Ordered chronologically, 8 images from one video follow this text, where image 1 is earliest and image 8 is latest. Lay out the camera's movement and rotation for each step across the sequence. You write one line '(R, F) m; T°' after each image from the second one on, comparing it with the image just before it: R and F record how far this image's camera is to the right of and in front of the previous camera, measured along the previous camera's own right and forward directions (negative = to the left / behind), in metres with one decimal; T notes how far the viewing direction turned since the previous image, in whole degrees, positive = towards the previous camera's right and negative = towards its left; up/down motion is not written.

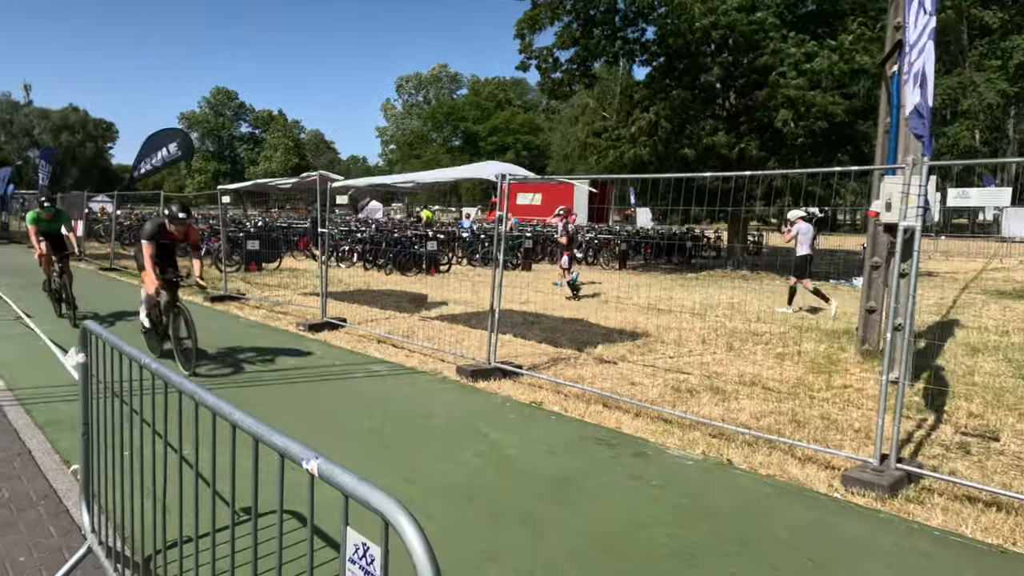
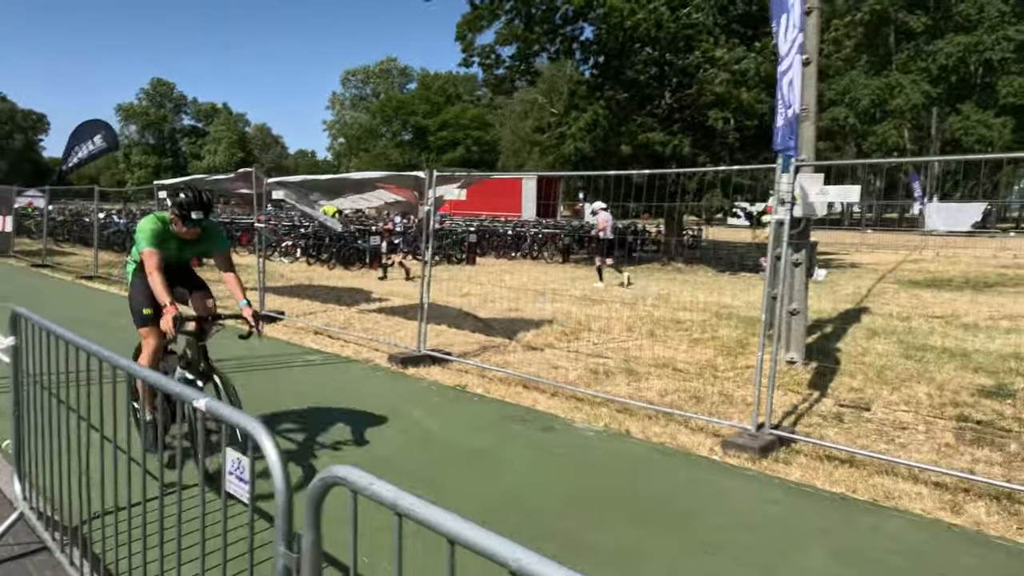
(+0.2, -0.4) m; +4°
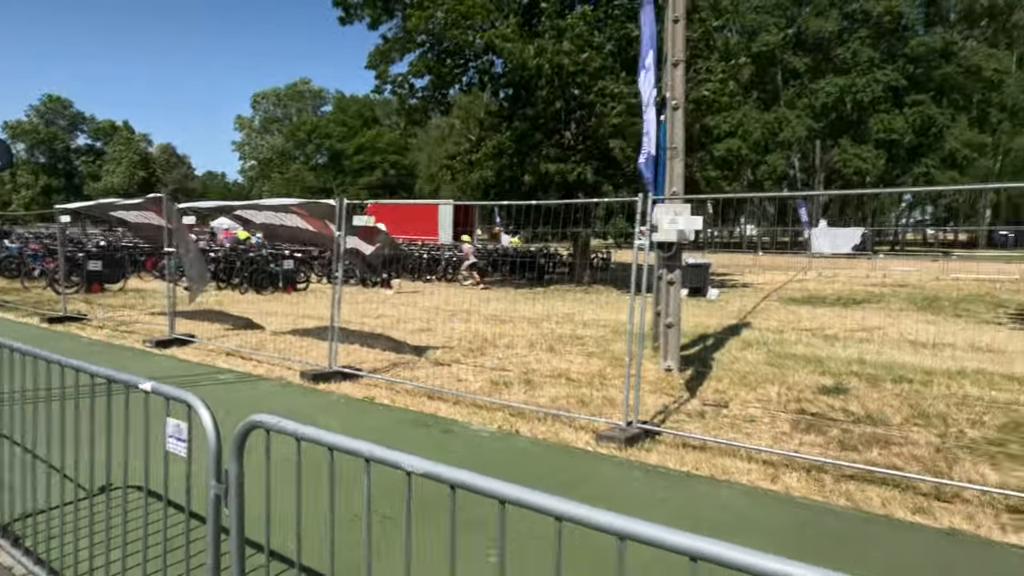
(+0.1, -0.6) m; +7°
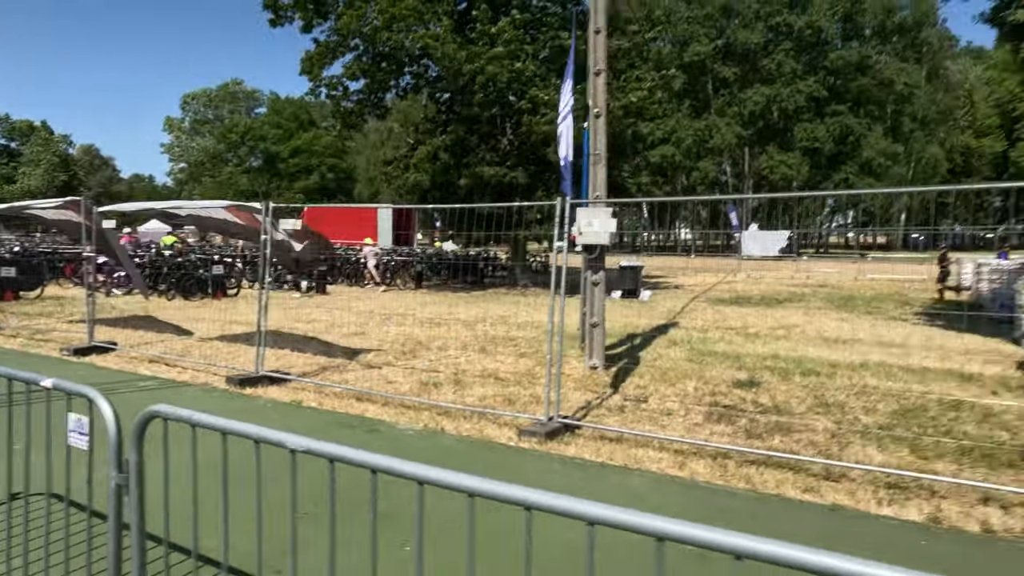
(+0.1, -0.2) m; +5°
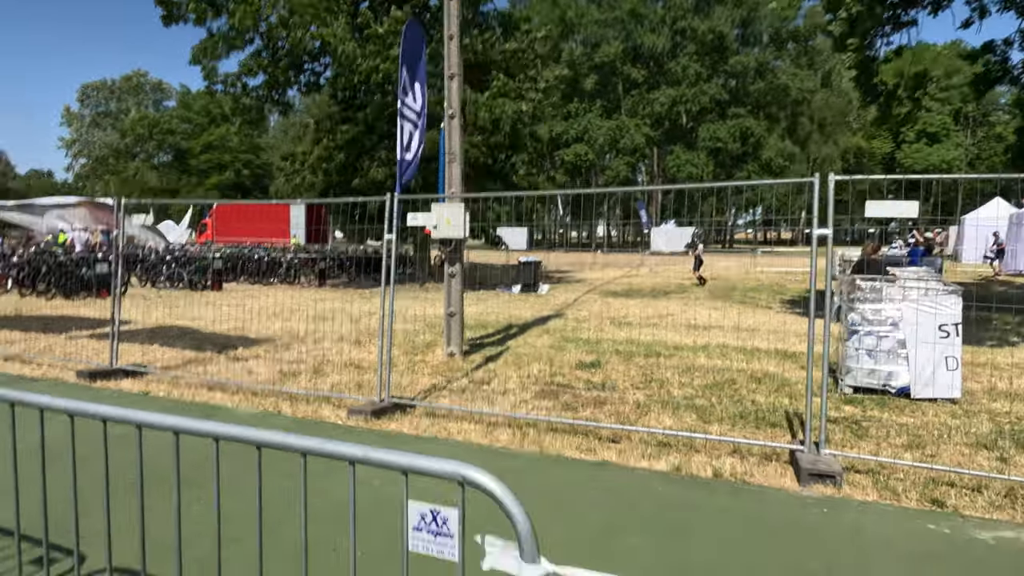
(+0.8, -0.5) m; +6°
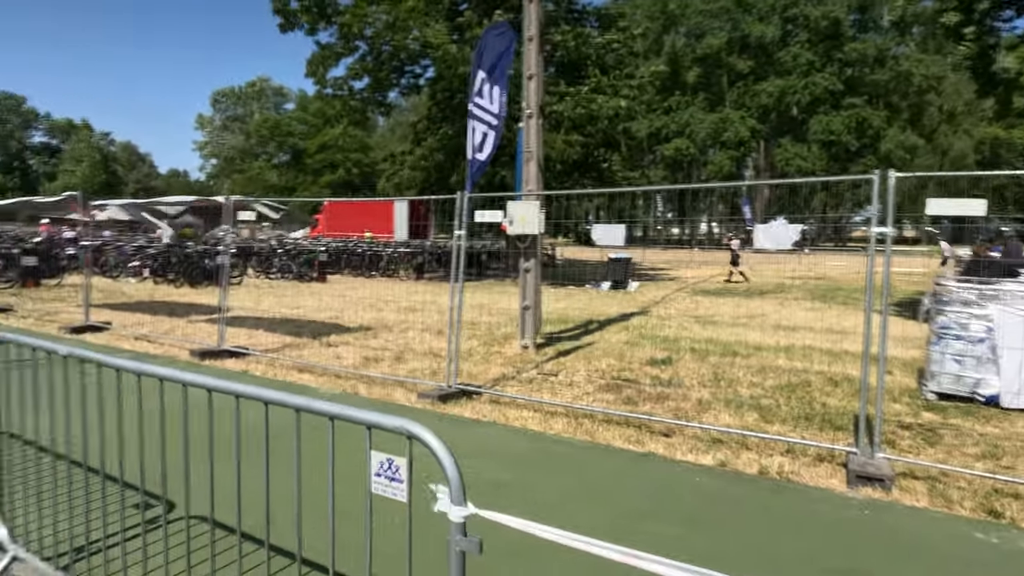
(+0.3, -0.2) m; -9°
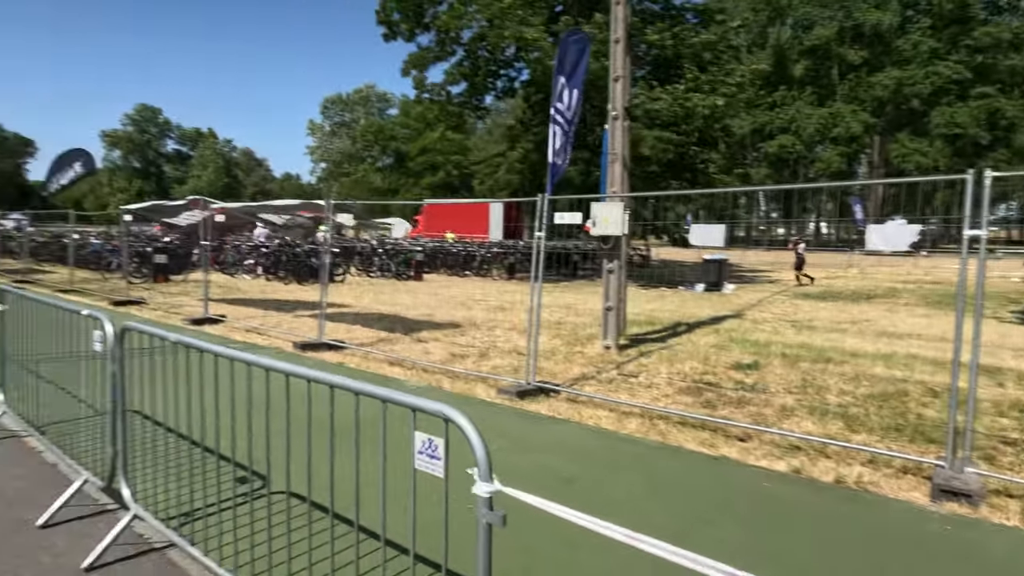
(+0.2, -0.1) m; -8°
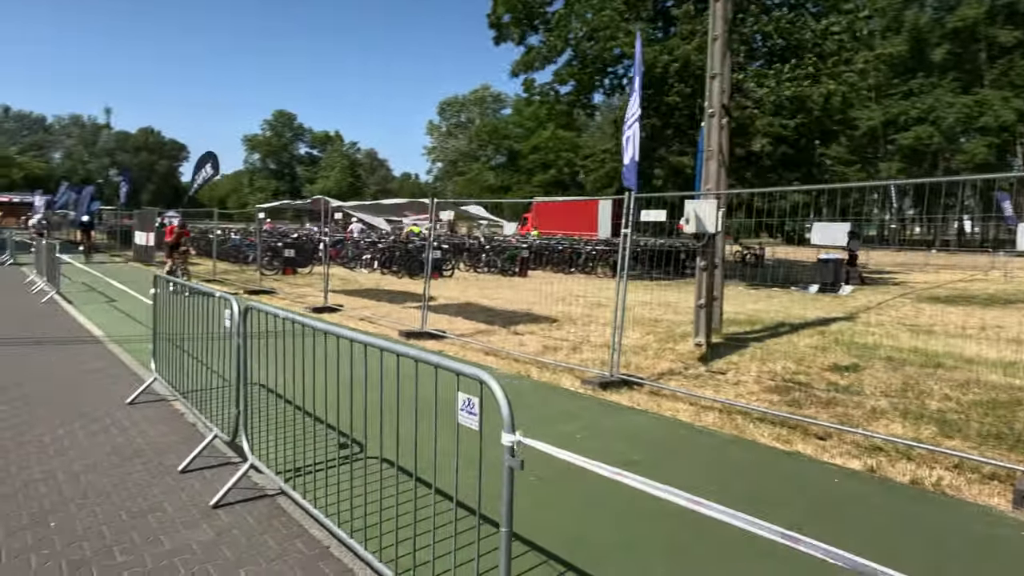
(+0.2, -0.3) m; -10°
